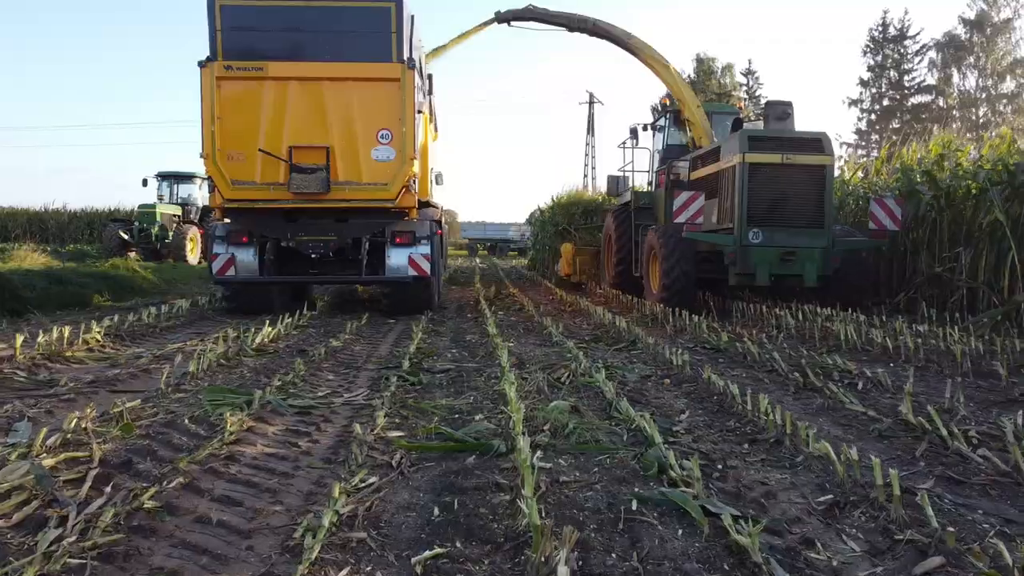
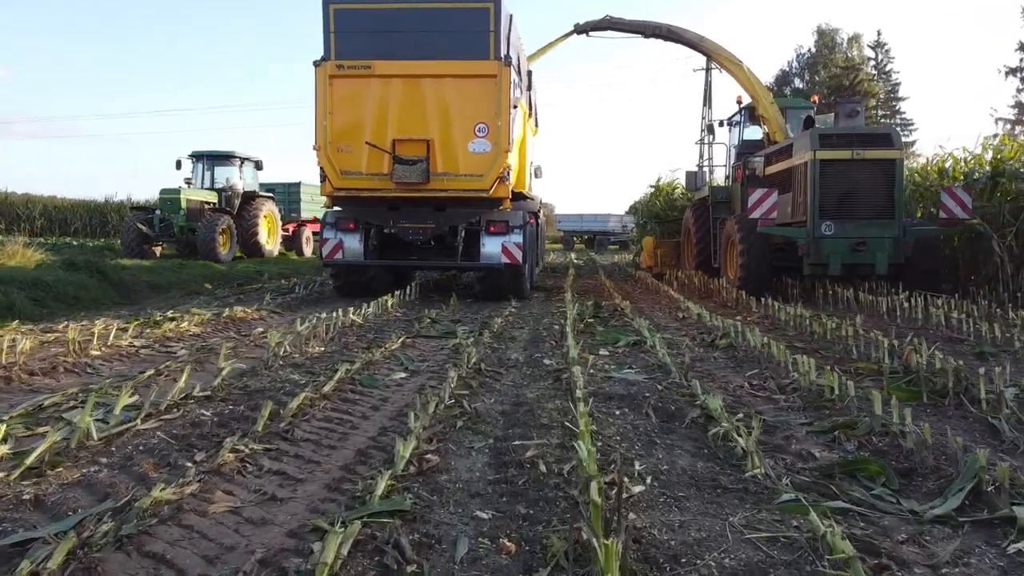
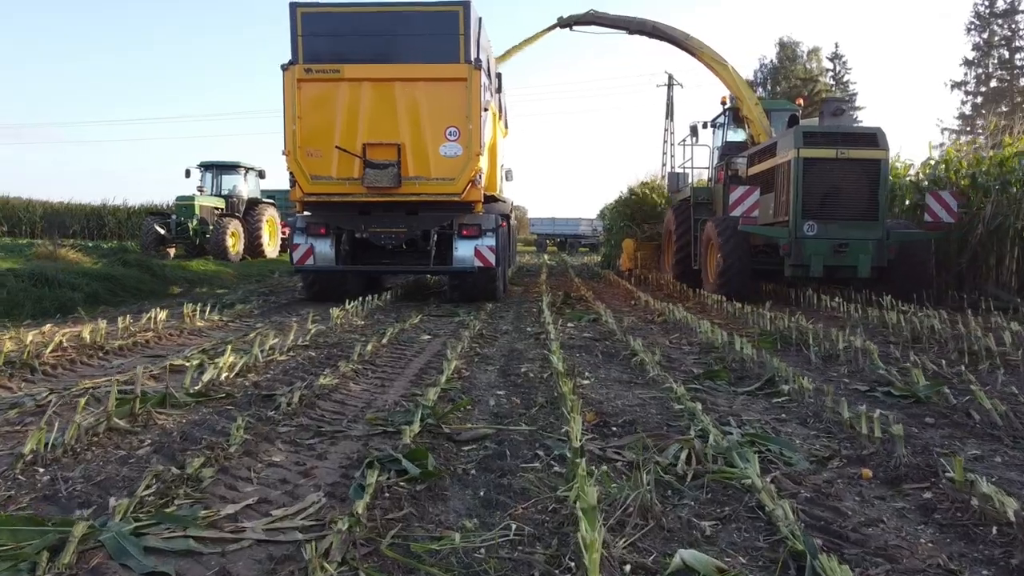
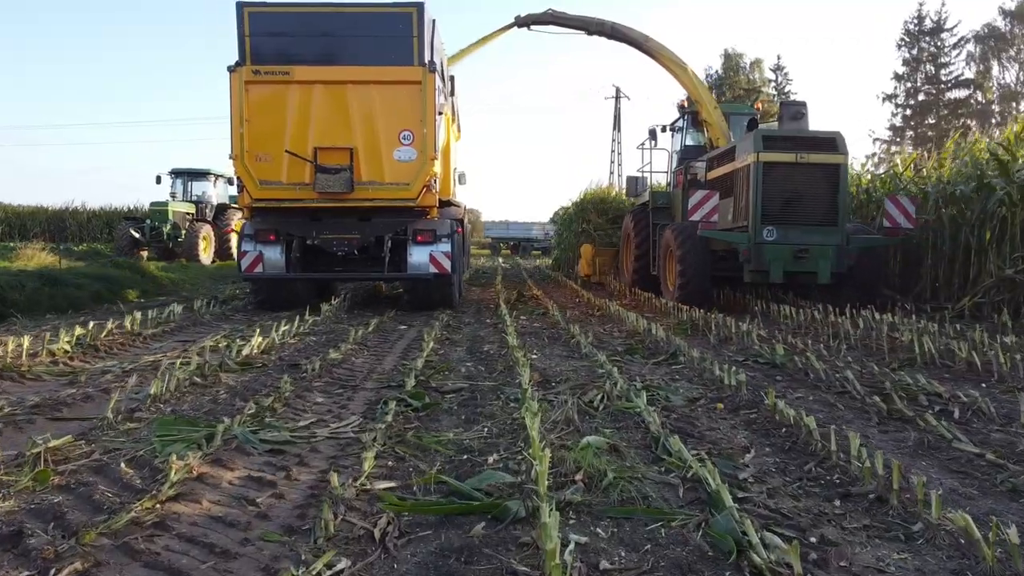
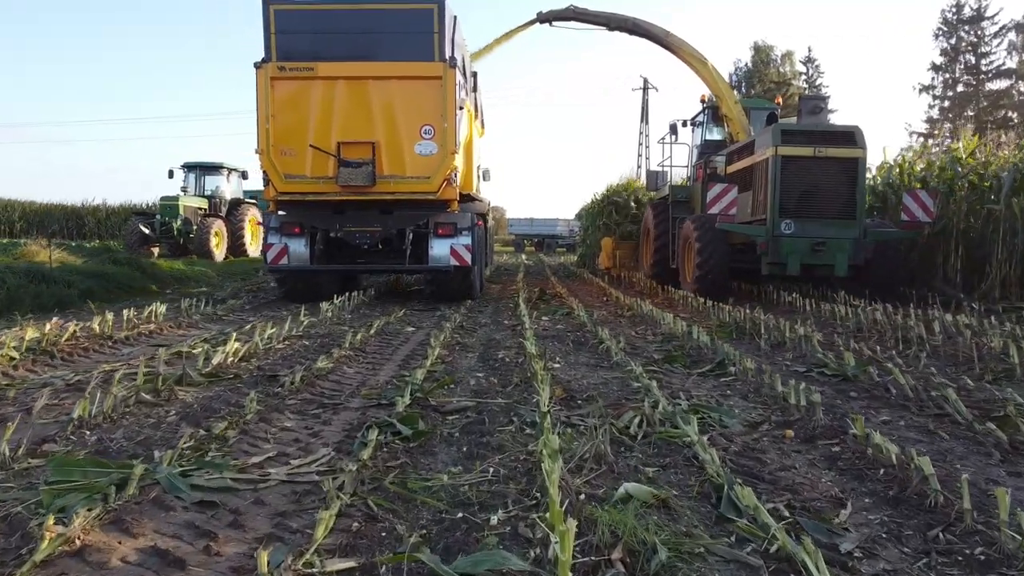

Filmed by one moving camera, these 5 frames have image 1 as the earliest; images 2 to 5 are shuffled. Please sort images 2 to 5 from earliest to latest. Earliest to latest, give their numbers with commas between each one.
4, 5, 3, 2
